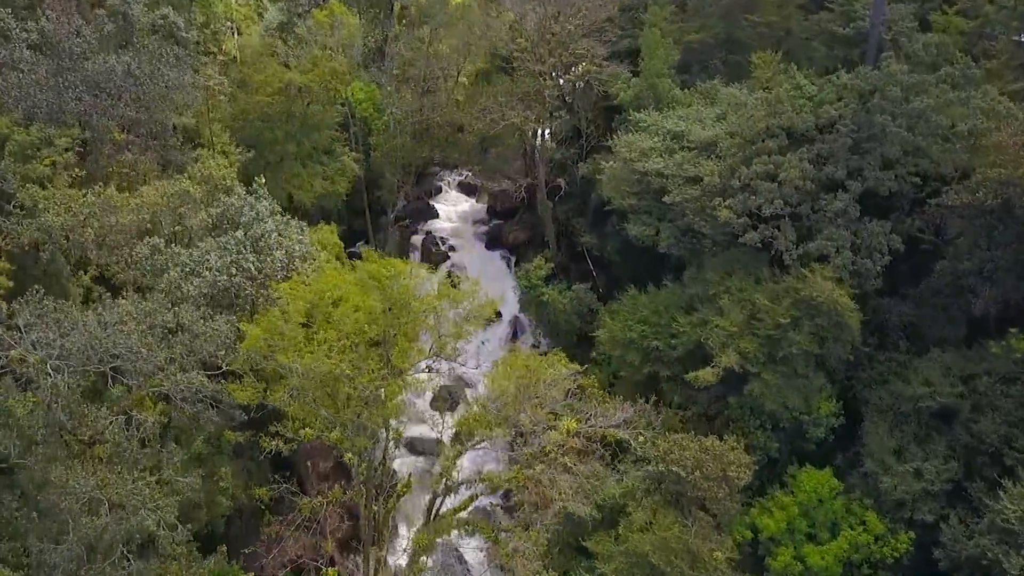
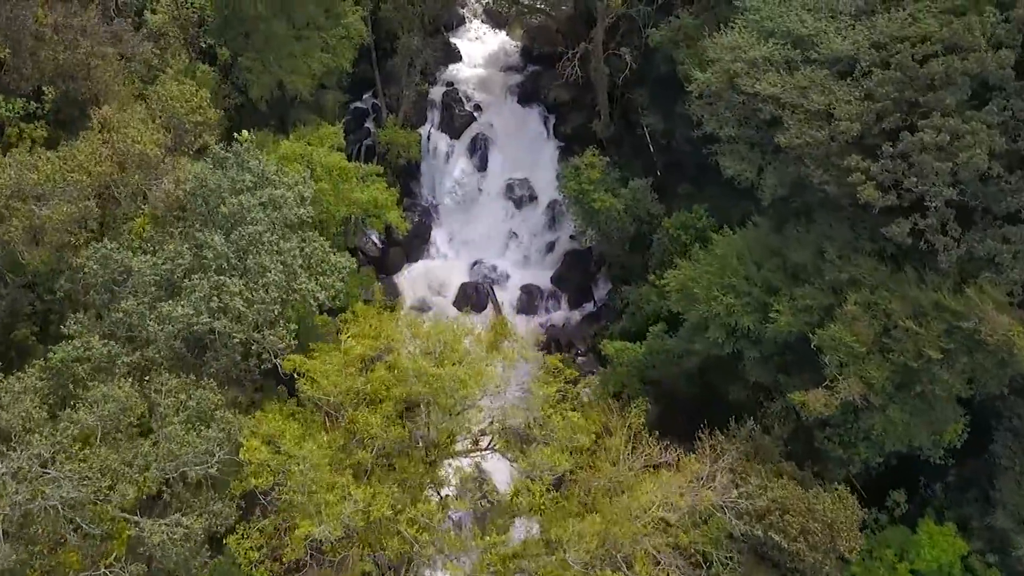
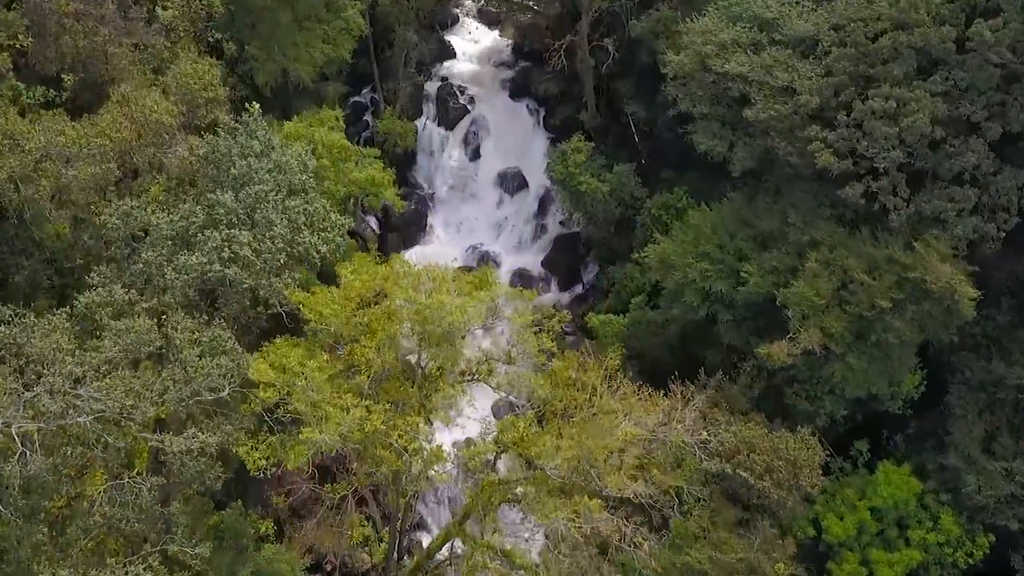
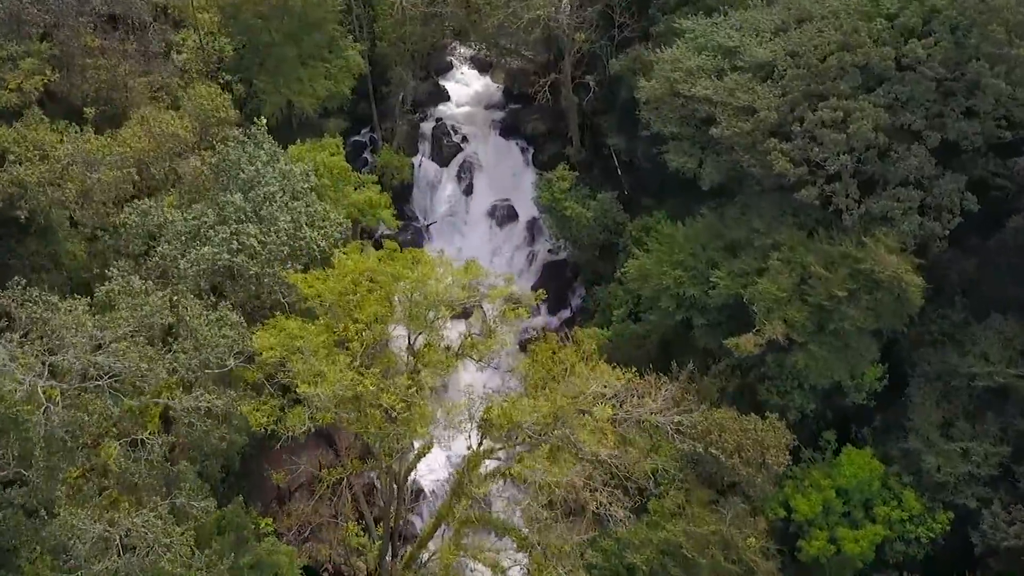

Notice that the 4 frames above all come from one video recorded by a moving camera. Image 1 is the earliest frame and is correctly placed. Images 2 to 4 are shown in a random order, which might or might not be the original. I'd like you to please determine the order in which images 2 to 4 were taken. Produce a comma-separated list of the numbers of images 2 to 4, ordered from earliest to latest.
4, 3, 2
